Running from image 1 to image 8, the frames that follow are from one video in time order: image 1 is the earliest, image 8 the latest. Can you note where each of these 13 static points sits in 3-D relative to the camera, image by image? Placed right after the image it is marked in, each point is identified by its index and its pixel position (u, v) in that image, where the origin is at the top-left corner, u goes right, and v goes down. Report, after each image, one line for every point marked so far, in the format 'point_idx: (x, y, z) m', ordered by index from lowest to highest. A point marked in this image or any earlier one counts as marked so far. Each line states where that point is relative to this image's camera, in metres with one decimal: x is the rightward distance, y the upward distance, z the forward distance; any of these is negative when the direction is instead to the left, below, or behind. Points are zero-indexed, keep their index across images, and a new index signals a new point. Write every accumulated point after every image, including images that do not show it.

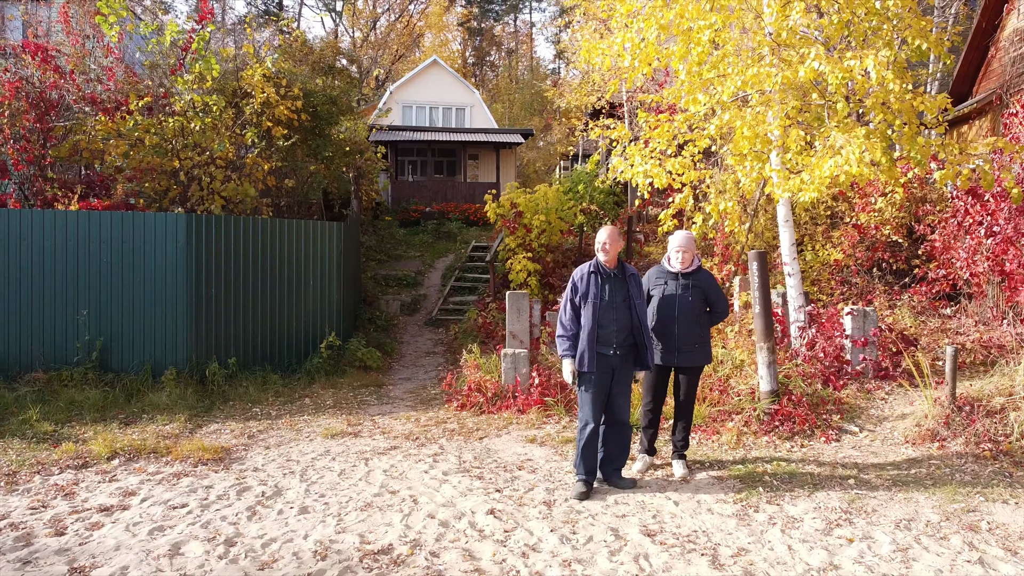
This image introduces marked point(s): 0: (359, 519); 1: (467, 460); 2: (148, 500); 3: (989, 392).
0: (-0.9, -1.3, +3.9) m
1: (-0.3, -1.2, +4.9) m
2: (-2.2, -1.3, +4.2) m
3: (+3.6, -0.8, +5.2) m
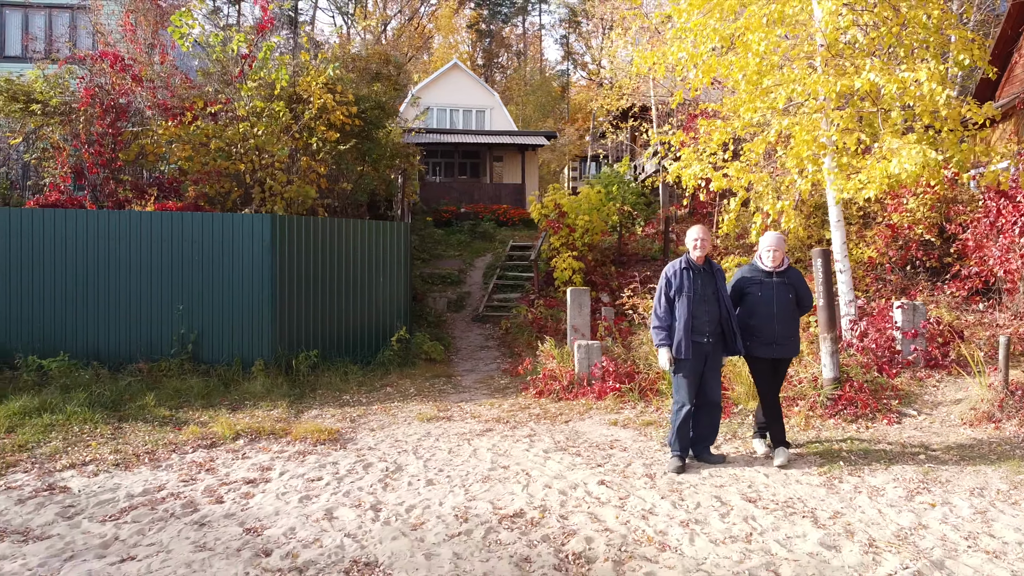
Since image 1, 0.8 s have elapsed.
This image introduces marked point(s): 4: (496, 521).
0: (-0.2, -1.3, +4.3) m
1: (+0.4, -1.2, +5.3) m
2: (-1.5, -1.3, +4.6) m
3: (+4.3, -0.8, +5.6) m
4: (-0.1, -1.3, +3.9) m
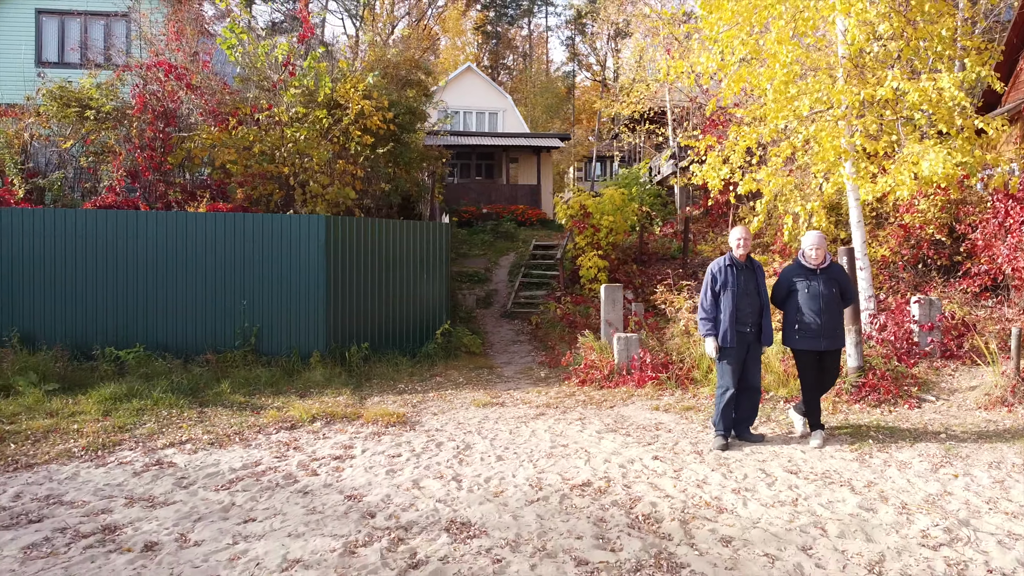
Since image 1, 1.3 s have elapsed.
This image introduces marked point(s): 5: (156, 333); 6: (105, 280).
0: (+0.3, -1.2, +4.8) m
1: (+0.8, -1.1, +5.8) m
2: (-1.1, -1.2, +5.1) m
3: (+4.8, -0.7, +6.1) m
4: (+0.4, -1.3, +4.4) m
5: (-3.8, -0.5, +7.5) m
6: (-4.4, +0.1, +7.4) m
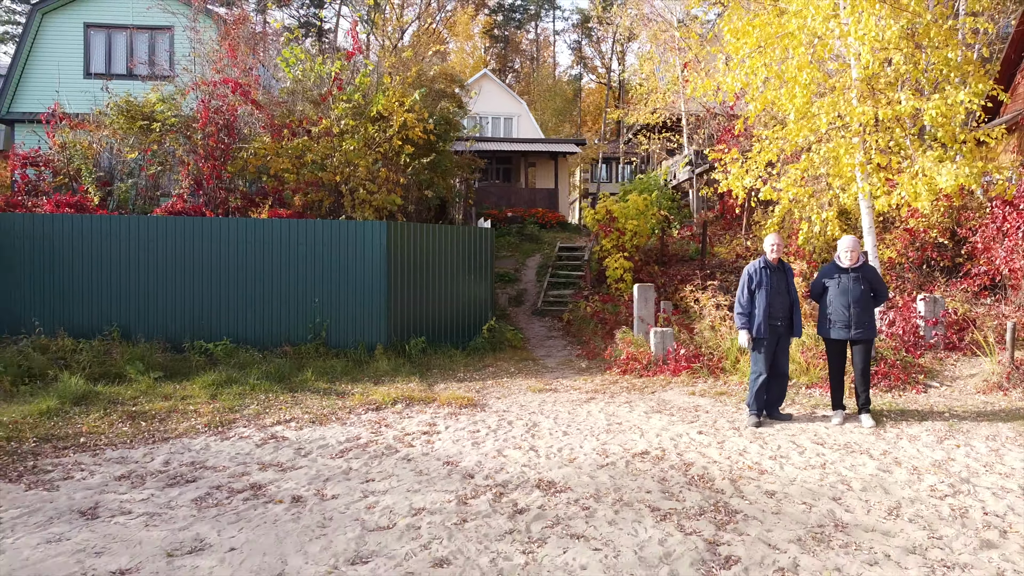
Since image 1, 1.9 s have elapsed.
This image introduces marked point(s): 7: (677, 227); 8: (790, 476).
0: (+0.8, -1.2, +5.6) m
1: (+1.4, -1.1, +6.6) m
2: (-0.5, -1.2, +5.9) m
3: (+5.3, -0.7, +6.9) m
4: (+0.9, -1.3, +5.2) m
5: (-3.3, -0.5, +8.3) m
6: (-3.9, +0.1, +8.2) m
7: (+3.5, +1.3, +14.4) m
8: (+1.9, -1.3, +4.8) m
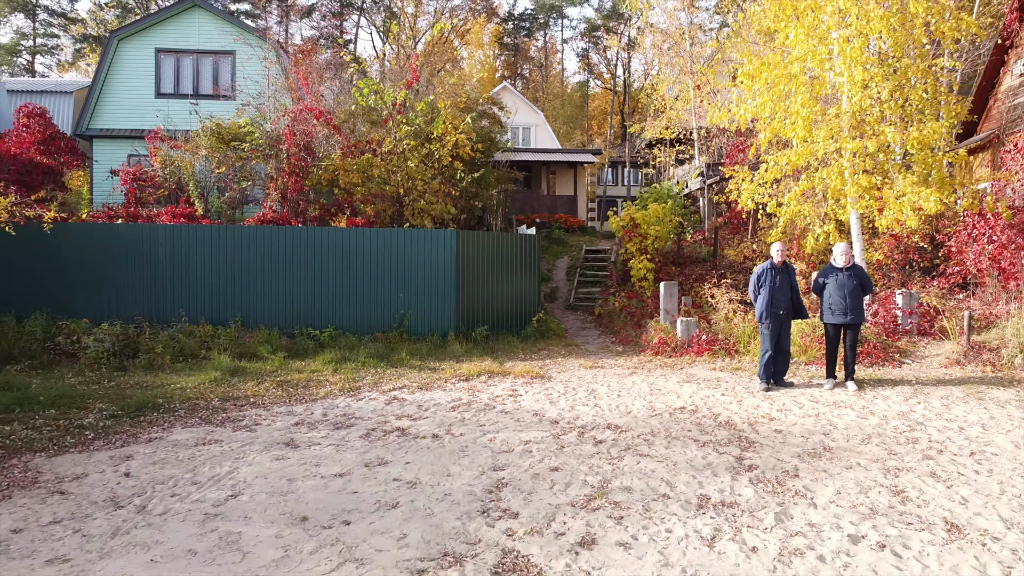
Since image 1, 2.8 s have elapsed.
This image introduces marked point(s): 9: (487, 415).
0: (+1.5, -1.2, +7.3) m
1: (+2.1, -1.1, +8.3) m
2: (+0.2, -1.2, +7.6) m
3: (+6.0, -0.7, +8.6) m
4: (+1.6, -1.2, +6.9) m
5: (-2.6, -0.4, +10.0) m
6: (-3.2, +0.1, +10.0) m
7: (+4.2, +1.3, +16.1) m
8: (+2.7, -1.3, +6.5) m
9: (-0.3, -1.3, +6.8) m
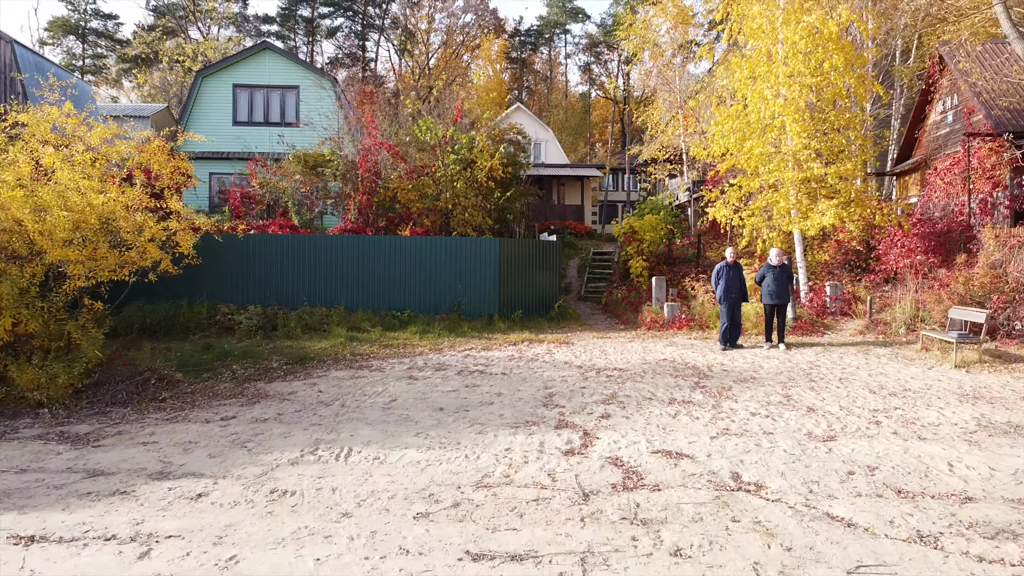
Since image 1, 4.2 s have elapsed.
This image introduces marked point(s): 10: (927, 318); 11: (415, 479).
0: (+2.1, -1.0, +10.7) m
1: (+2.7, -0.9, +11.7) m
2: (+0.8, -1.0, +11.0) m
3: (+6.6, -0.5, +12.0) m
4: (+2.2, -1.1, +10.3) m
5: (-2.0, -0.3, +13.4) m
6: (-2.6, +0.3, +13.4) m
7: (+4.8, +1.5, +19.5) m
8: (+3.2, -1.1, +9.9) m
9: (+0.3, -1.1, +10.2) m
10: (+7.0, -0.5, +11.5) m
11: (-0.9, -1.7, +6.0) m
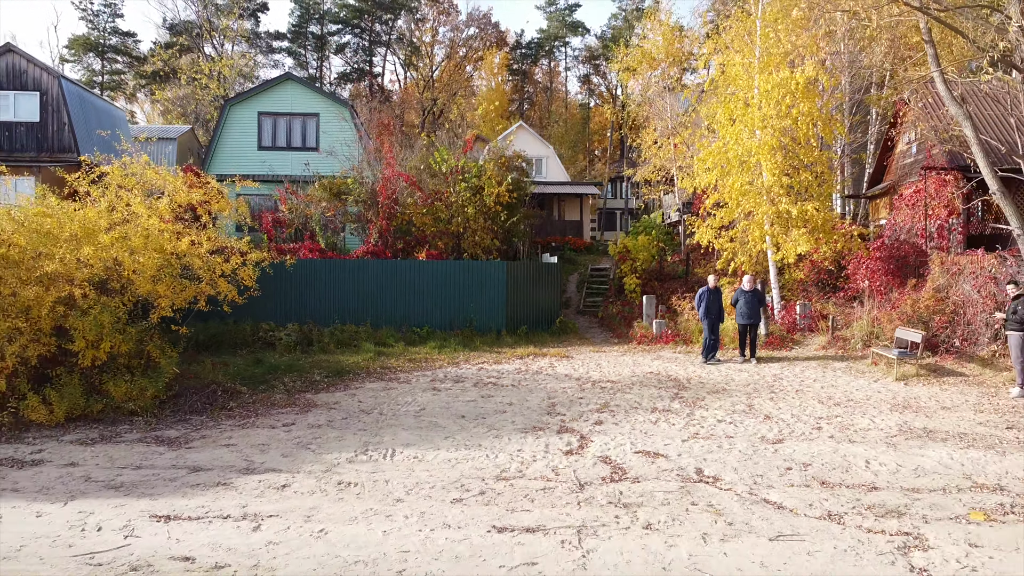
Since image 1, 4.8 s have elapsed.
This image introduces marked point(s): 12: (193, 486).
0: (+2.3, -1.5, +12.4) m
1: (+2.8, -1.4, +13.4) m
2: (+0.9, -1.4, +12.7) m
3: (+6.8, -0.9, +13.7) m
4: (+2.4, -1.5, +12.0) m
5: (-1.8, -0.7, +15.1) m
6: (-2.4, -0.1, +15.0) m
7: (+4.9, +1.1, +21.2) m
8: (+3.4, -1.5, +11.6) m
9: (+0.5, -1.5, +11.9) m
10: (+7.2, -0.9, +13.2) m
11: (-0.7, -2.1, +7.7) m
12: (-3.5, -2.2, +7.4) m
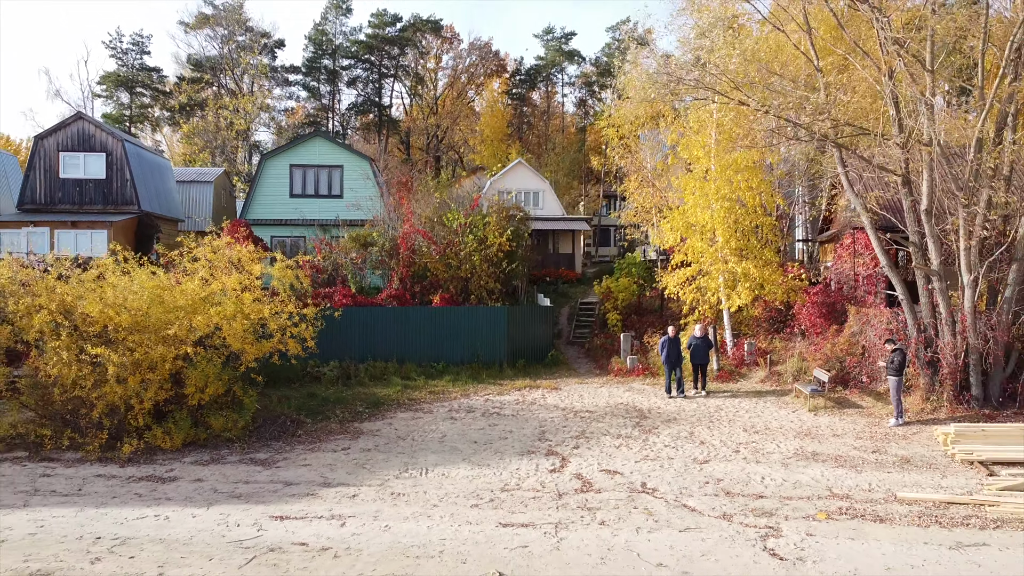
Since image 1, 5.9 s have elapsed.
0: (+2.3, -2.6, +15.7) m
1: (+2.8, -2.5, +16.6) m
2: (+0.9, -2.5, +16.0) m
3: (+6.8, -2.0, +17.0) m
4: (+2.3, -2.6, +15.2) m
5: (-1.9, -1.8, +18.4) m
6: (-2.4, -1.2, +18.3) m
7: (+4.9, 0.0, +24.5) m
8: (+3.4, -2.6, +14.8) m
9: (+0.5, -2.6, +15.2) m
10: (+7.1, -2.0, +16.4) m
11: (-0.7, -3.2, +11.0) m
12: (-3.5, -3.3, +10.7) m
